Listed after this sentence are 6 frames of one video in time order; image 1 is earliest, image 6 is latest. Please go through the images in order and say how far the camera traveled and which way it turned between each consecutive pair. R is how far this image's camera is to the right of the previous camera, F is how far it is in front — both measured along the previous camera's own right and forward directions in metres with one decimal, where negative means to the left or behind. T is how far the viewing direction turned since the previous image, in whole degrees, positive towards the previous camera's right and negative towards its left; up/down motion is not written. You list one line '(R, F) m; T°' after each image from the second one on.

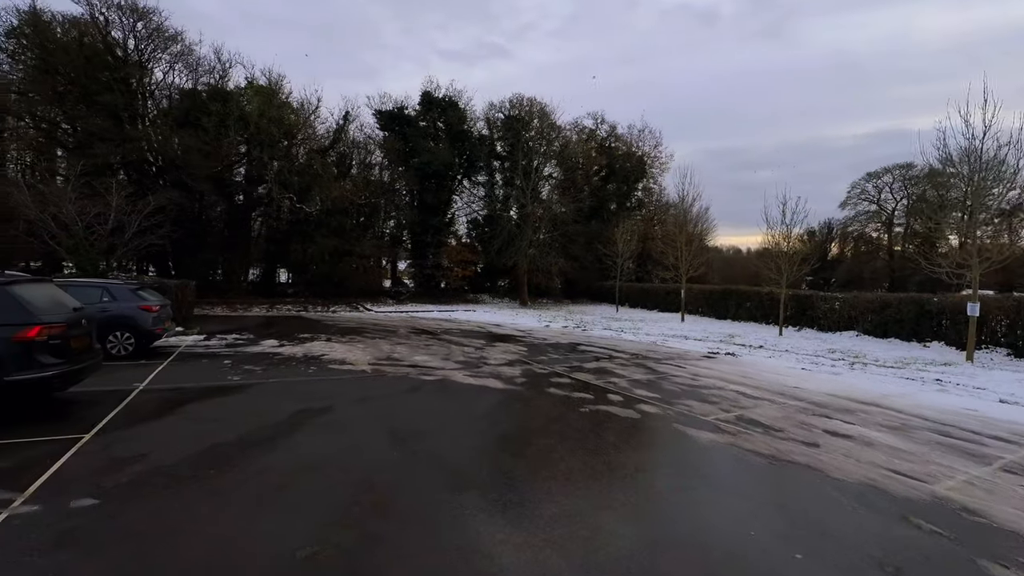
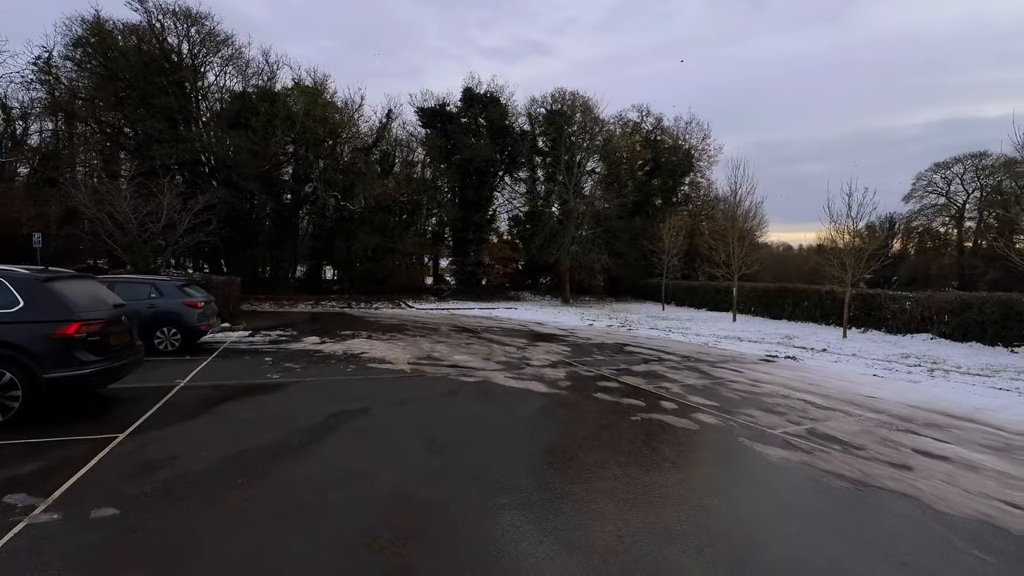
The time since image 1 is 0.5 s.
(-0.1, +0.5) m; -5°
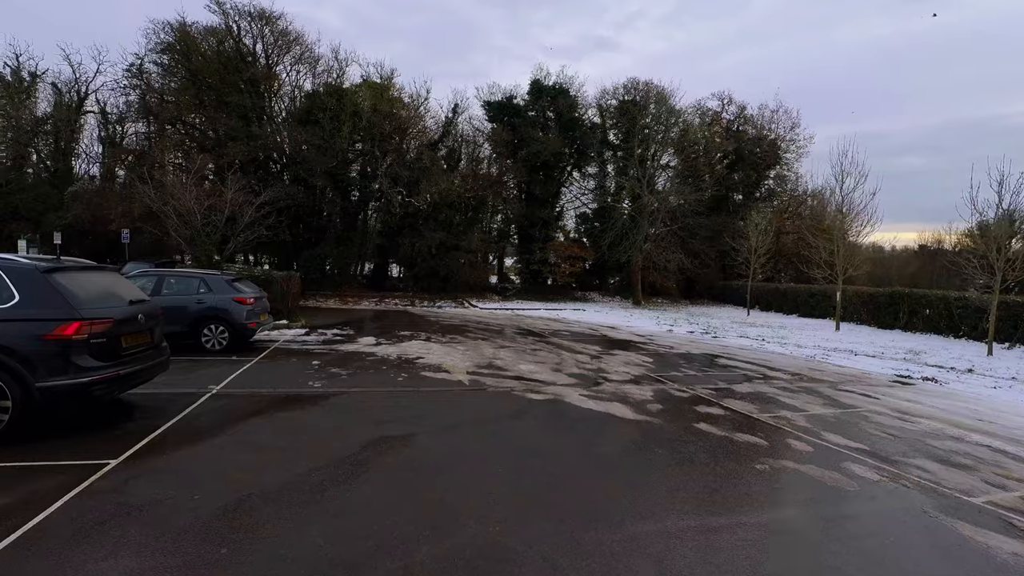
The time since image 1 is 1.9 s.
(-0.2, +1.5) m; -7°
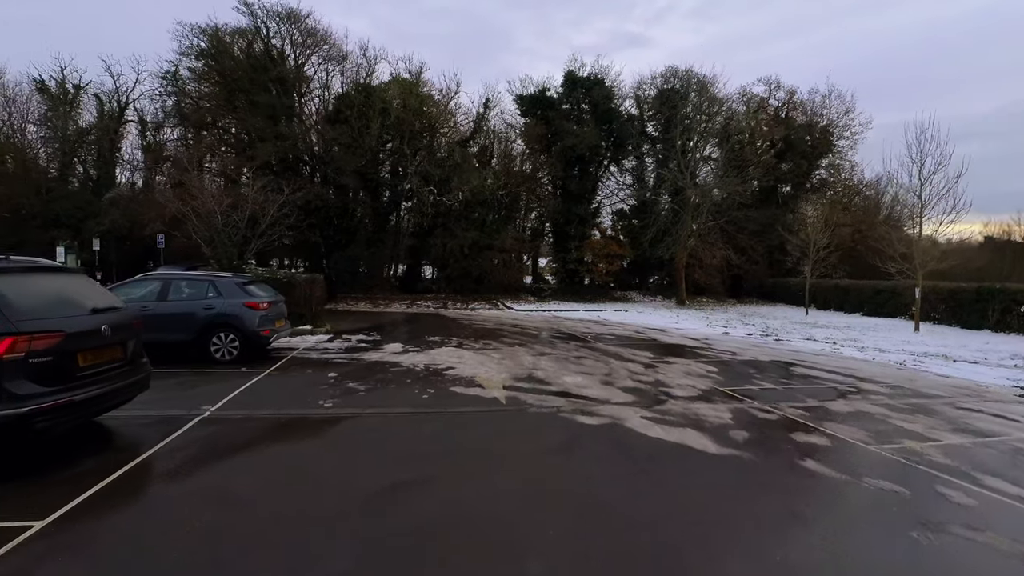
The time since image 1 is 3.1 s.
(-0.1, +1.3) m; -4°
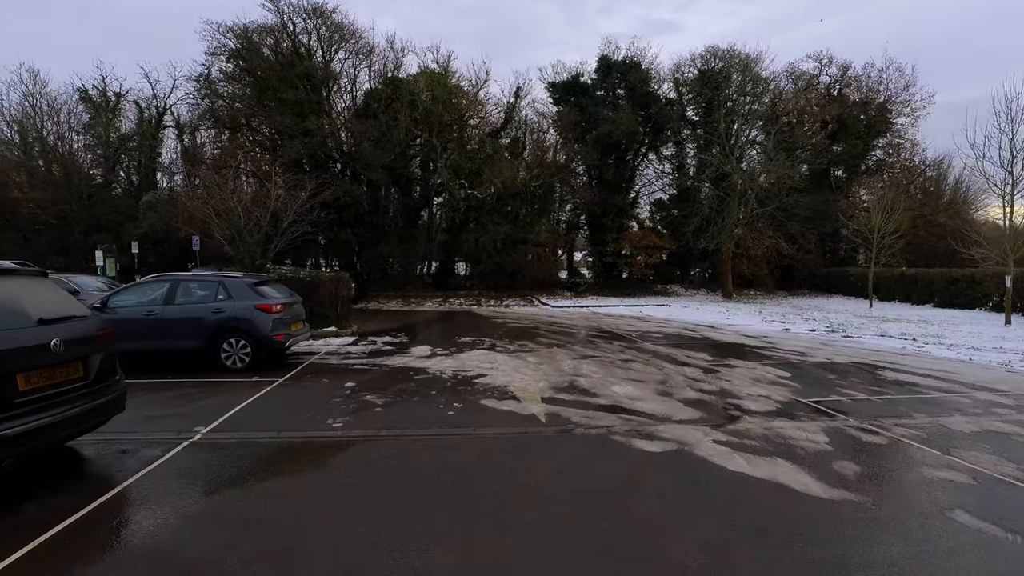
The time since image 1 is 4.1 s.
(0.0, +1.1) m; -4°
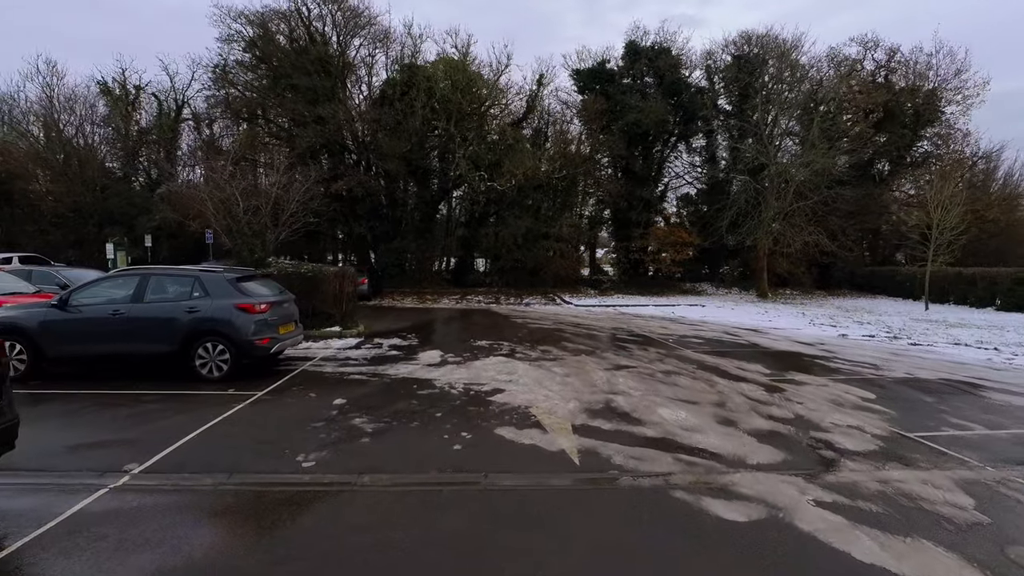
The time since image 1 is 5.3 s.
(0.0, +1.3) m; -2°
